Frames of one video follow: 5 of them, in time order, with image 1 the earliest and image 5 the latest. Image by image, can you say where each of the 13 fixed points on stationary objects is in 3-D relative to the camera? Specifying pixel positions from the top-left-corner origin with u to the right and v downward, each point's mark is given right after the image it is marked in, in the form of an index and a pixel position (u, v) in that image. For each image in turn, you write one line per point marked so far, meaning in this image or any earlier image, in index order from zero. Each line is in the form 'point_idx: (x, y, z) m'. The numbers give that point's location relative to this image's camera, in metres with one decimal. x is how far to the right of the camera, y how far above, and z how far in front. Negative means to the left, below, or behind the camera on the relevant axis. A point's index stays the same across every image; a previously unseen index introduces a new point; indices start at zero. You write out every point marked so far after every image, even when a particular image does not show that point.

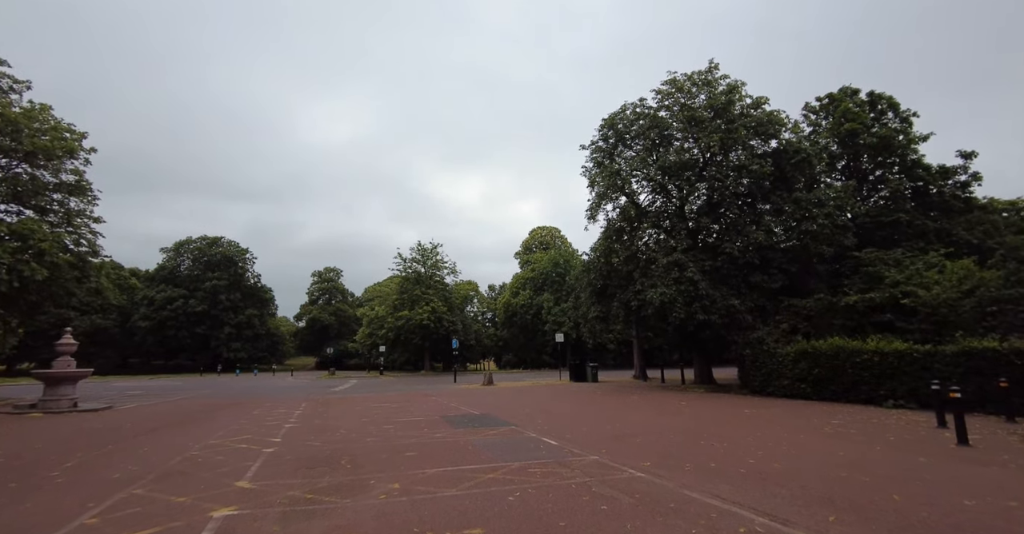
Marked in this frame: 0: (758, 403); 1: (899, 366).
0: (+8.6, -4.7, +15.4) m
1: (+12.2, -3.2, +13.9) m
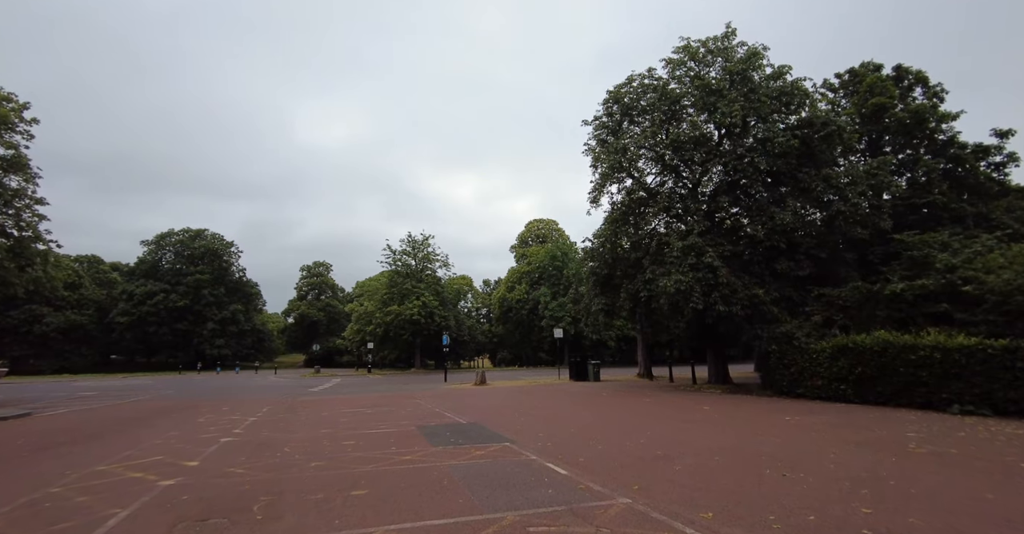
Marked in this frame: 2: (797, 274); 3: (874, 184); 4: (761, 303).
0: (+8.4, -4.2, +13.1) m
1: (+12.0, -2.6, +11.7) m
2: (+11.9, -0.3, +18.4) m
3: (+15.6, +3.6, +18.9) m
4: (+10.0, -1.4, +17.8) m
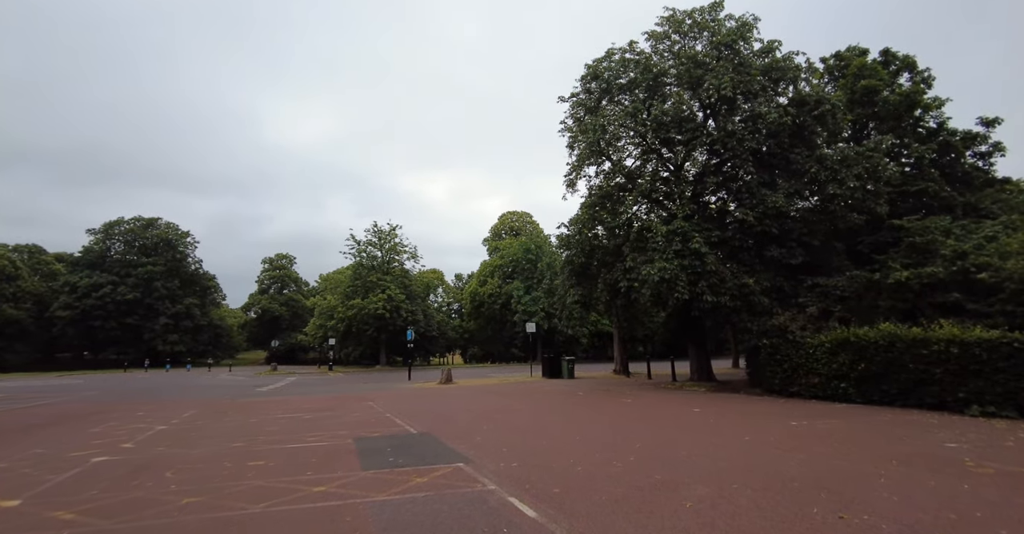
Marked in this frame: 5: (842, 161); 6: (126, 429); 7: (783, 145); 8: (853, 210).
0: (+7.4, -3.7, +11.5) m
1: (+11.2, -2.2, +10.3) m
2: (+10.6, +0.2, +17.0) m
3: (+14.4, +4.1, +17.7) m
4: (+8.8, -1.0, +16.3) m
5: (+13.0, +4.2, +17.4) m
6: (-11.1, -4.6, +12.6) m
7: (+11.2, +5.1, +18.3) m
8: (+13.2, +2.2, +17.2) m
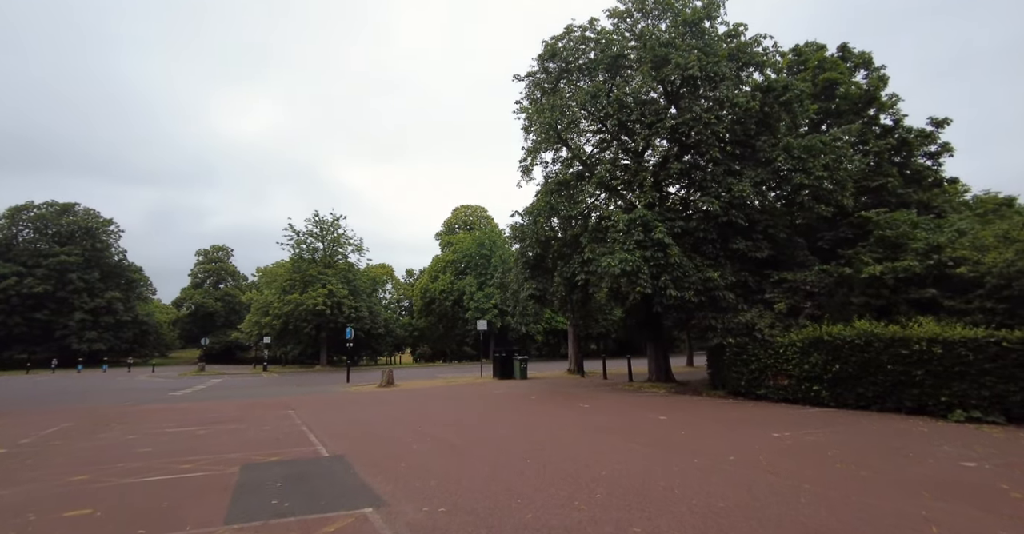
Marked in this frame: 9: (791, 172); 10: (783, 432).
0: (+6.1, -3.5, +10.3) m
1: (+9.9, -2.0, +9.4) m
2: (+8.8, +0.4, +16.1) m
3: (+12.5, +4.2, +17.1) m
4: (+7.0, -0.7, +15.1) m
5: (+11.2, +4.4, +16.6) m
6: (-12.5, -4.1, +9.7) m
7: (+9.4, +5.3, +17.4) m
8: (+11.4, +2.4, +16.5) m
9: (+10.4, +3.5, +16.3) m
10: (+5.3, -3.2, +8.6) m
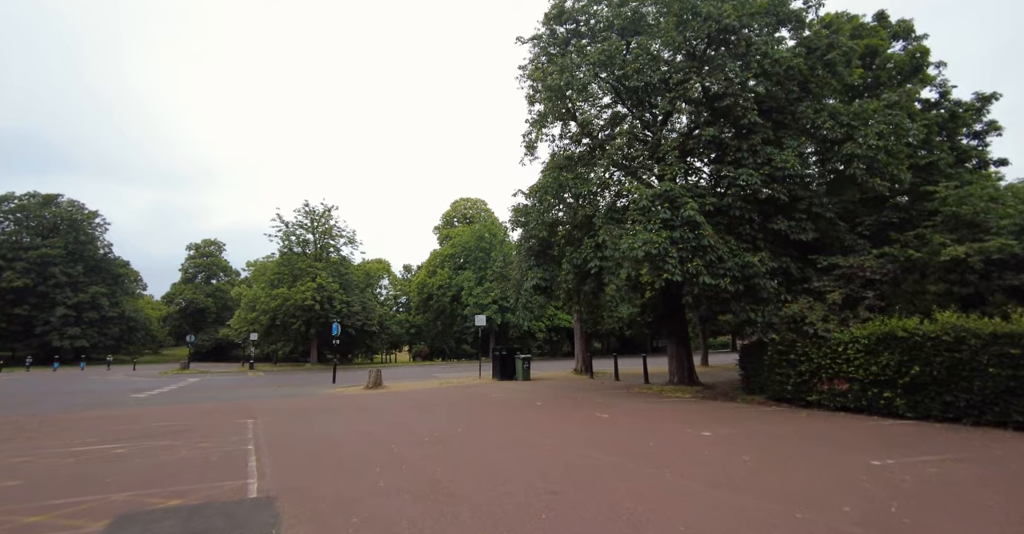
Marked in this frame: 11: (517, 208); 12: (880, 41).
0: (+6.1, -3.0, +8.1) m
1: (+10.0, -1.6, +7.2) m
2: (+8.9, +0.9, +13.8) m
3: (+12.6, +4.7, +14.9) m
4: (+7.1, -0.3, +12.9) m
5: (+11.3, +4.8, +14.4) m
6: (-12.4, -3.6, +7.4) m
7: (+9.4, +5.8, +15.2) m
8: (+11.5, +2.8, +14.2) m
9: (+10.4, +4.0, +14.1) m
10: (+5.4, -2.8, +6.4) m
11: (+0.2, +2.5, +19.1) m
12: (+15.8, +9.6, +18.9) m
